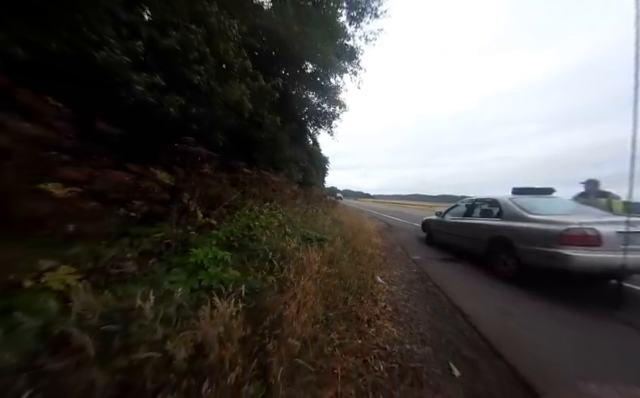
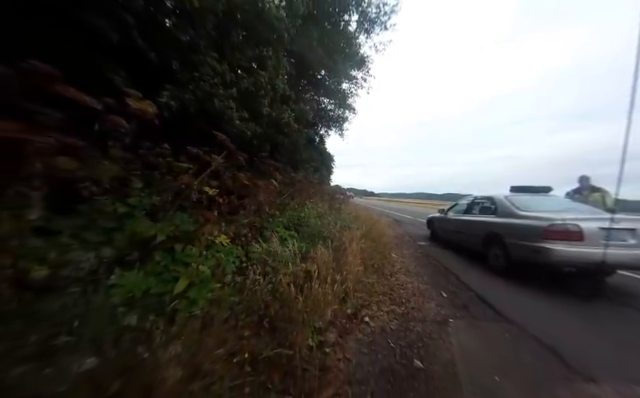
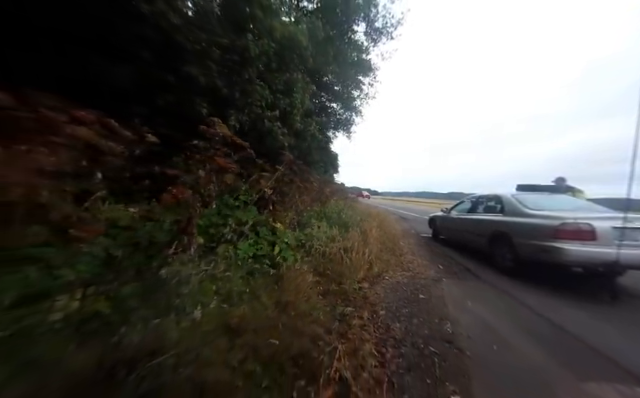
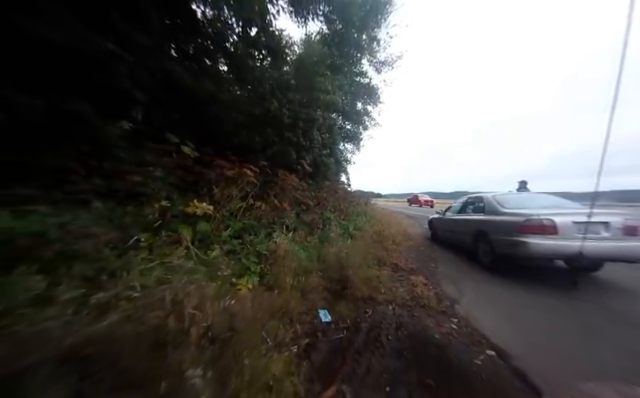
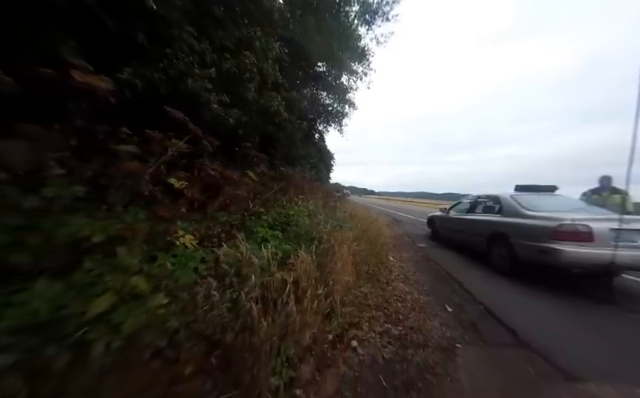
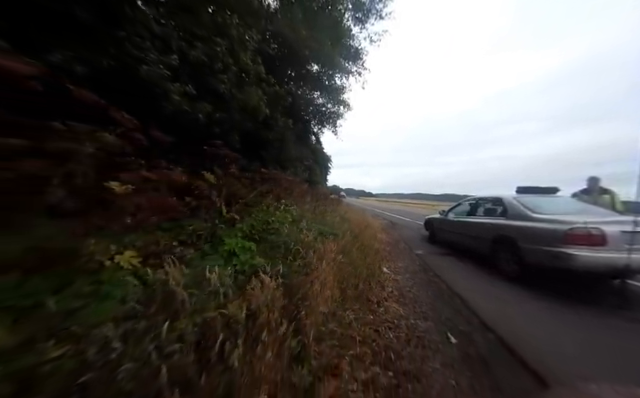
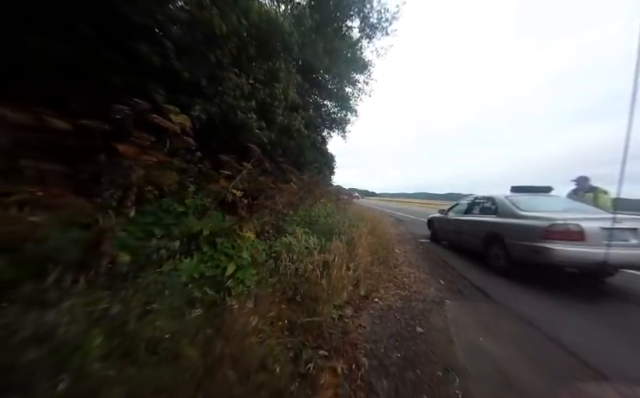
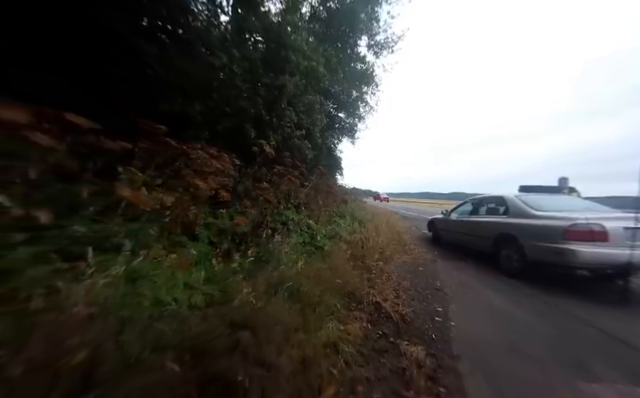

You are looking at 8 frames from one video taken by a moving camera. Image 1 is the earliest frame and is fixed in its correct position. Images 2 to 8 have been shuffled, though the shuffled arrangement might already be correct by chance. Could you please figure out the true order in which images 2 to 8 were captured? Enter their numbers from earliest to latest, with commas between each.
6, 5, 2, 7, 3, 8, 4
